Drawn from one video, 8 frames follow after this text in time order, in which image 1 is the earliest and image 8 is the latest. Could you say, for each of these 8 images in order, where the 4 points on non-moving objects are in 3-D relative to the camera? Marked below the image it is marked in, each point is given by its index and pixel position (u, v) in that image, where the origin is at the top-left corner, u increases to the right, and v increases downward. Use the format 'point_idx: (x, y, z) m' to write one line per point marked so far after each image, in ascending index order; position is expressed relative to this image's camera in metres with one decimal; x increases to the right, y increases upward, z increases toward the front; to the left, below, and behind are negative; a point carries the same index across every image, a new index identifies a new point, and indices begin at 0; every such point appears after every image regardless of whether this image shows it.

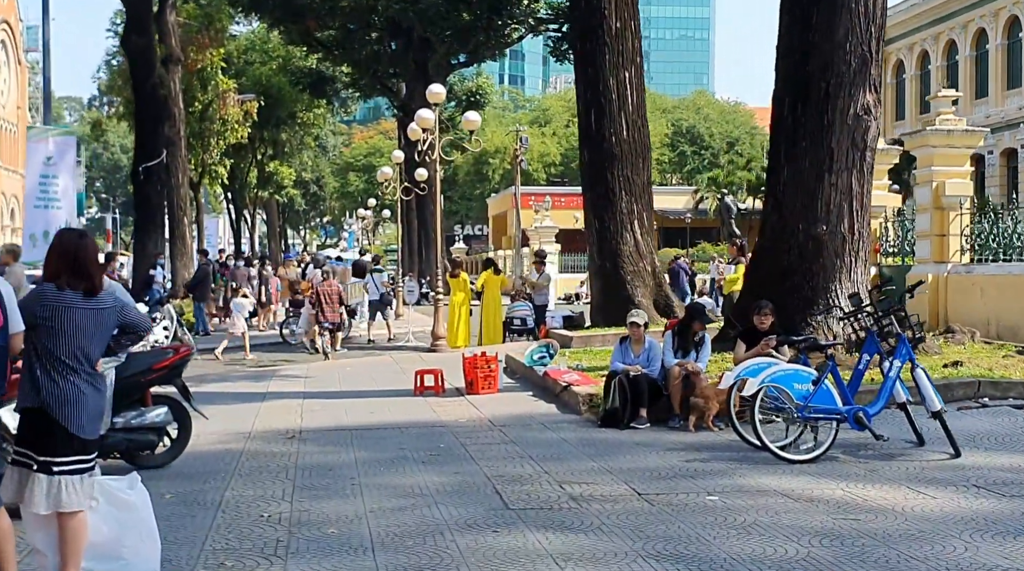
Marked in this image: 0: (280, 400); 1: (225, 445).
0: (-2.5, -1.3, +15.7) m
1: (-2.3, -1.3, +11.6) m
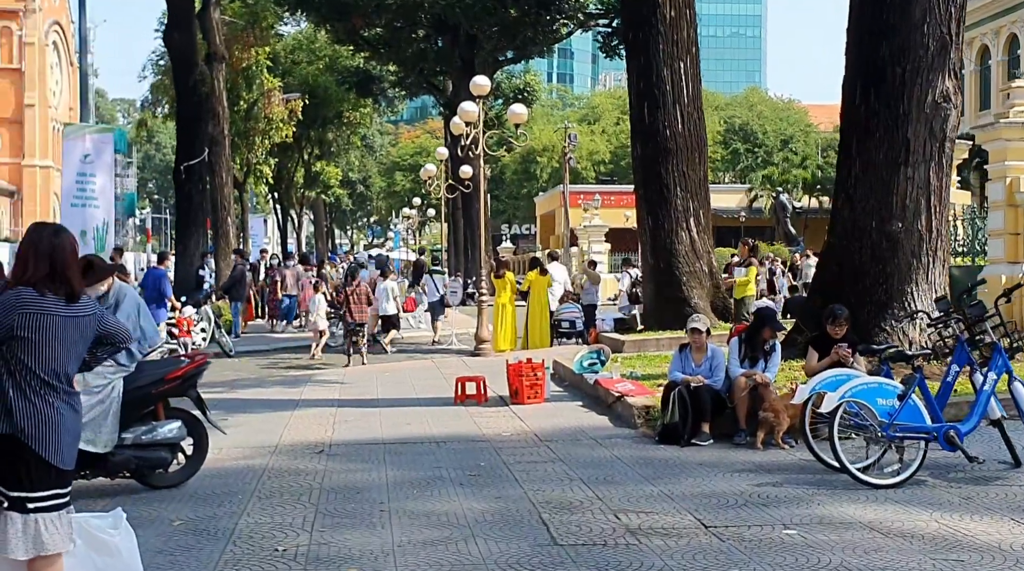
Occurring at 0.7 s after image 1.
0: (-2.0, -1.3, +14.7) m
1: (-2.0, -1.3, +10.7) m
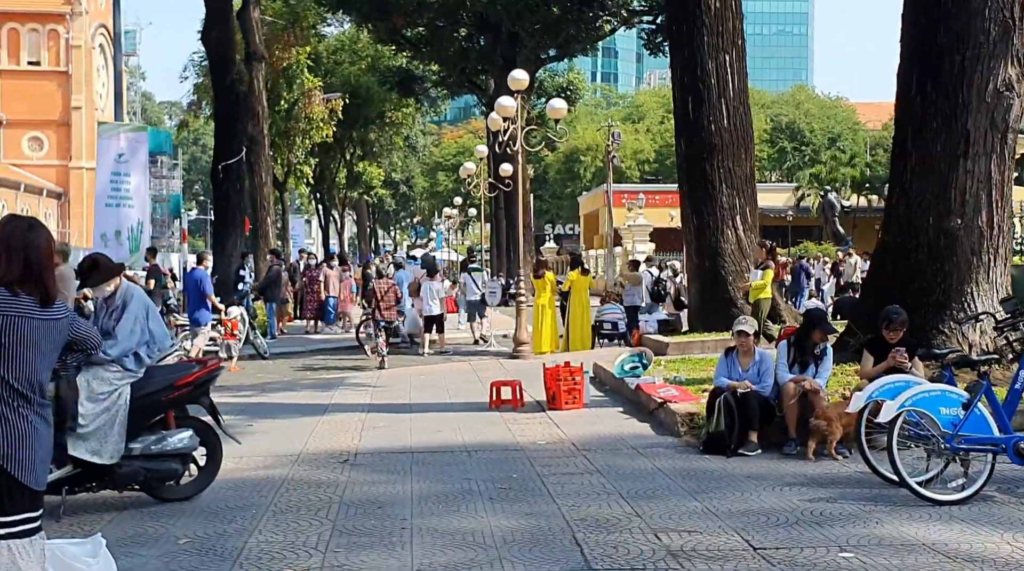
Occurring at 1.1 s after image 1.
0: (-1.7, -1.3, +14.2) m
1: (-1.7, -1.3, +10.1) m
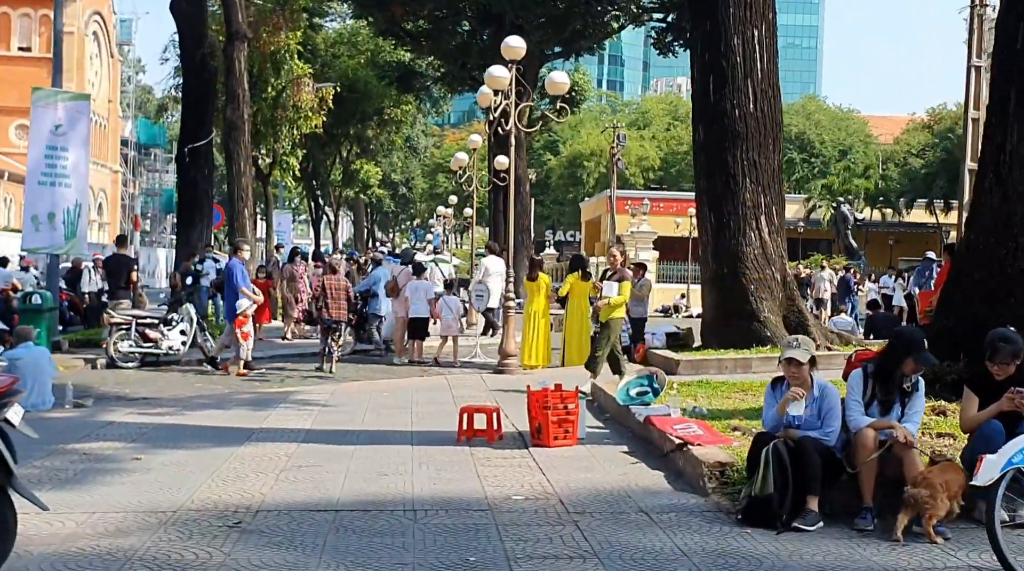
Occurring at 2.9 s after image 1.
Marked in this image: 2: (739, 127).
0: (-1.9, -1.2, +11.1) m
1: (-1.9, -1.2, +7.0) m
2: (+3.1, +2.1, +19.3) m
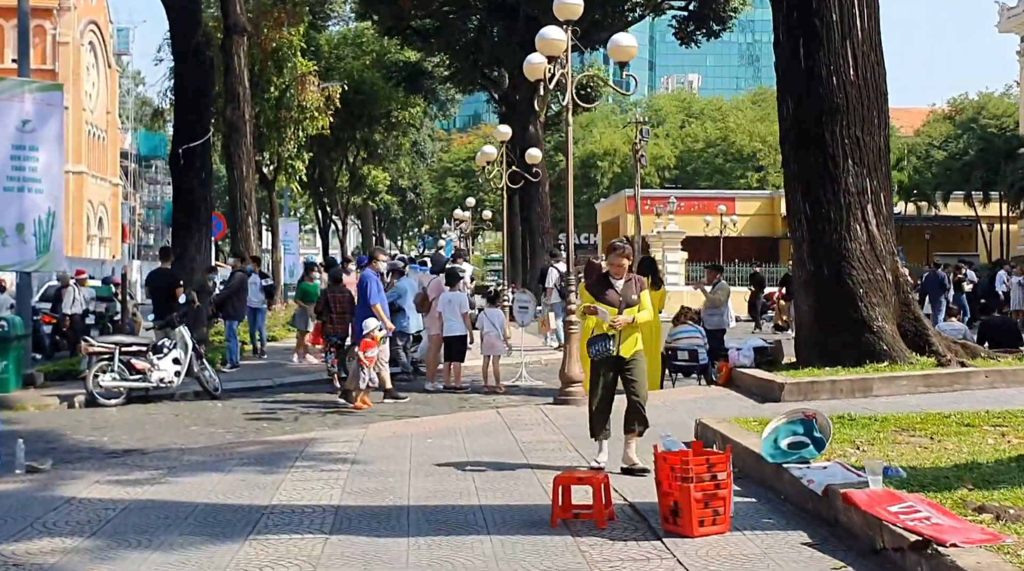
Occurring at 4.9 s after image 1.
0: (-1.2, -1.4, +7.8) m
1: (-1.3, -1.4, +3.7) m
2: (+3.7, +2.1, +16.0) m
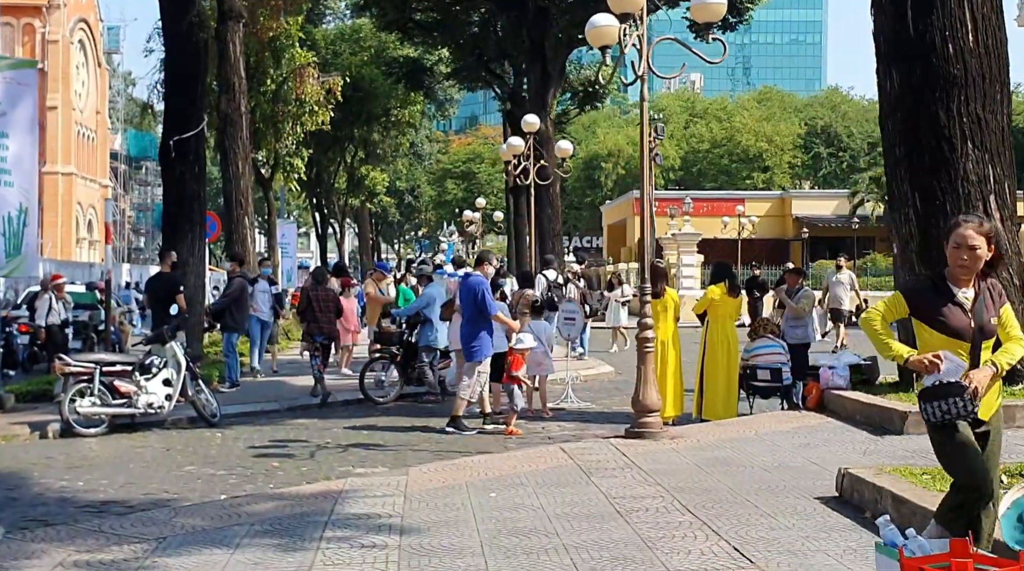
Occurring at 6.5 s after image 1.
0: (-0.7, -1.4, +5.2) m
1: (-0.7, -1.4, +1.1) m
2: (+4.2, +2.0, +13.4) m
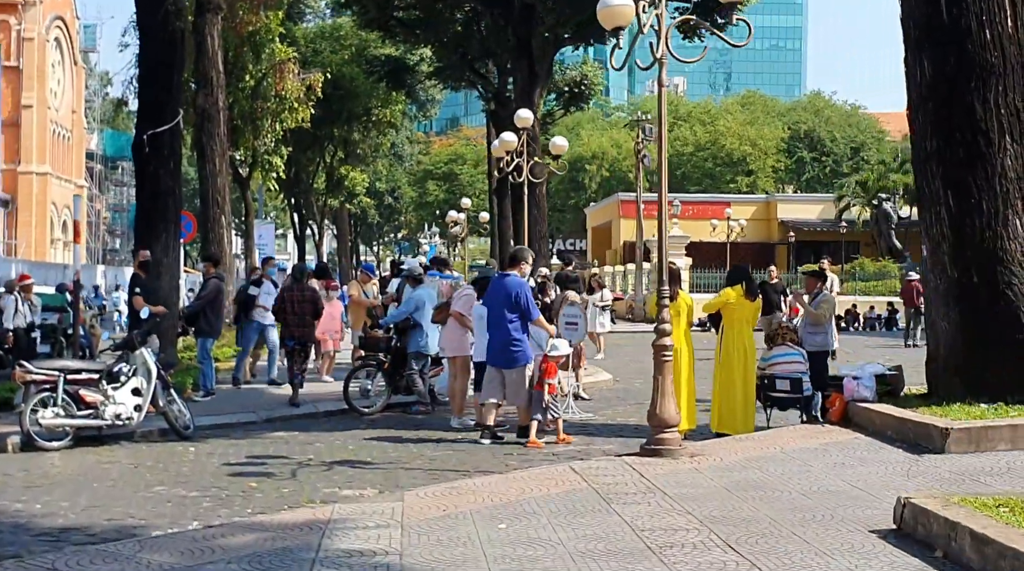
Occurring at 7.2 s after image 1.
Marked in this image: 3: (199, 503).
0: (-0.5, -1.4, +4.1) m
1: (-0.5, -1.4, 0.0) m
2: (+4.2, +2.0, +12.4) m
3: (-2.2, -1.5, +9.9) m
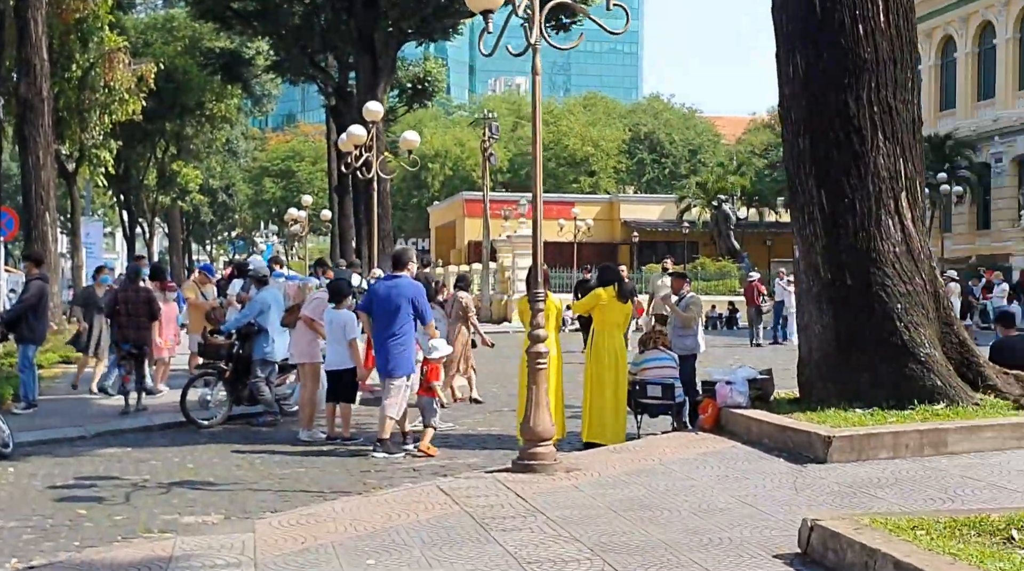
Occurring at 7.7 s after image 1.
0: (-0.7, -1.4, +3.1) m
1: (-0.3, -1.4, -0.9) m
2: (+3.0, +2.0, +12.0) m
3: (-3.0, -1.5, +8.8) m
